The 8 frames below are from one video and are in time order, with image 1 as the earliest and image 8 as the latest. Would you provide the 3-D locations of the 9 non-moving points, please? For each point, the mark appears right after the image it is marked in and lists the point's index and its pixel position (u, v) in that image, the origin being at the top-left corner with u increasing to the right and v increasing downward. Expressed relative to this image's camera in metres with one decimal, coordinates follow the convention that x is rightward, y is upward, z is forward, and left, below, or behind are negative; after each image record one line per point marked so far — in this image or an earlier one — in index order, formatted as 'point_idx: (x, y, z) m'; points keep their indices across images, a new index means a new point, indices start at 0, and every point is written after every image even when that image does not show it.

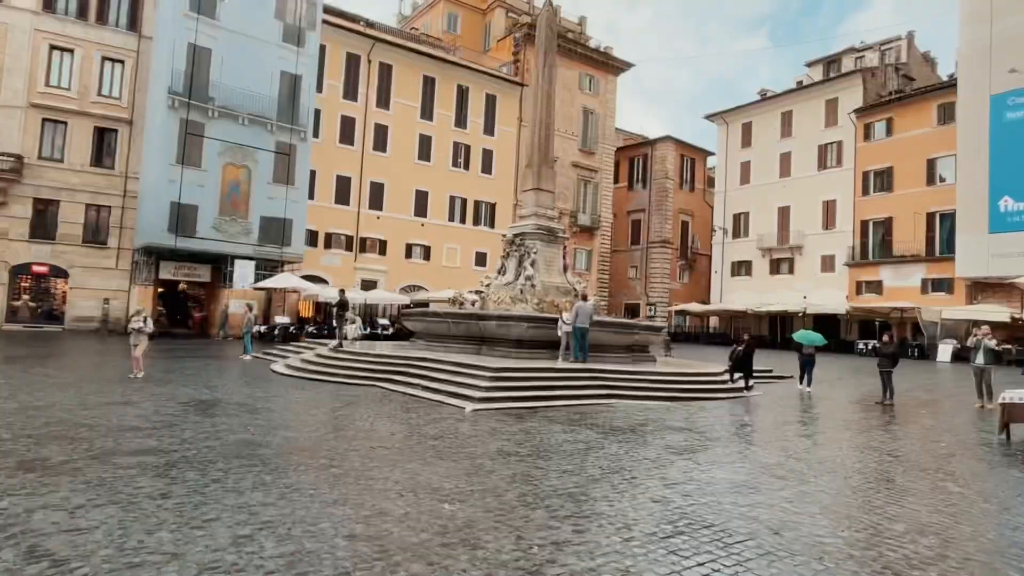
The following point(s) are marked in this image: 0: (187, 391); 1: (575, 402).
0: (-4.6, -1.5, +8.8) m
1: (+0.9, -1.7, +9.2) m
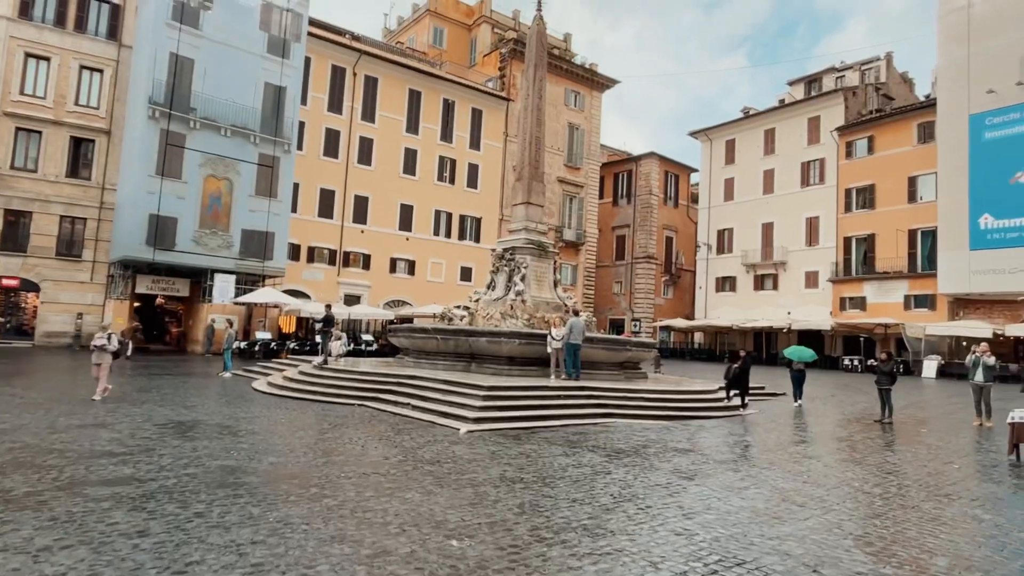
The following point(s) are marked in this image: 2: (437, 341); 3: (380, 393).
0: (-4.6, -1.7, +8.3) m
1: (+0.8, -1.9, +8.9) m
2: (-1.6, -1.1, +13.1) m
3: (-2.2, -1.8, +10.5) m
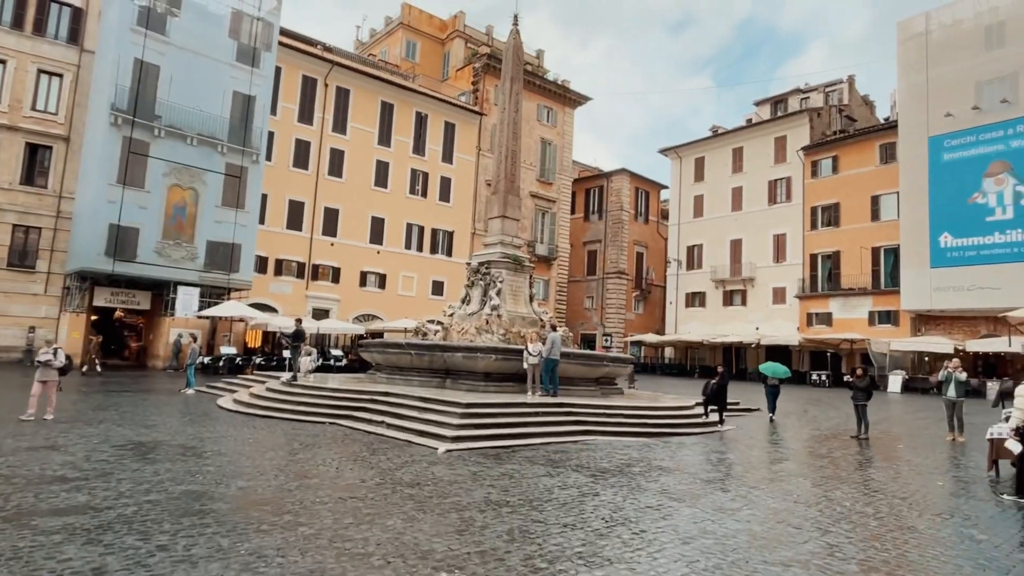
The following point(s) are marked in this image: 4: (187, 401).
0: (-4.9, -1.8, +7.9) m
1: (+0.5, -2.1, +8.7) m
2: (-2.1, -1.4, +12.8) m
3: (-2.6, -2.0, +10.1) m
4: (-6.7, -2.3, +12.9) m
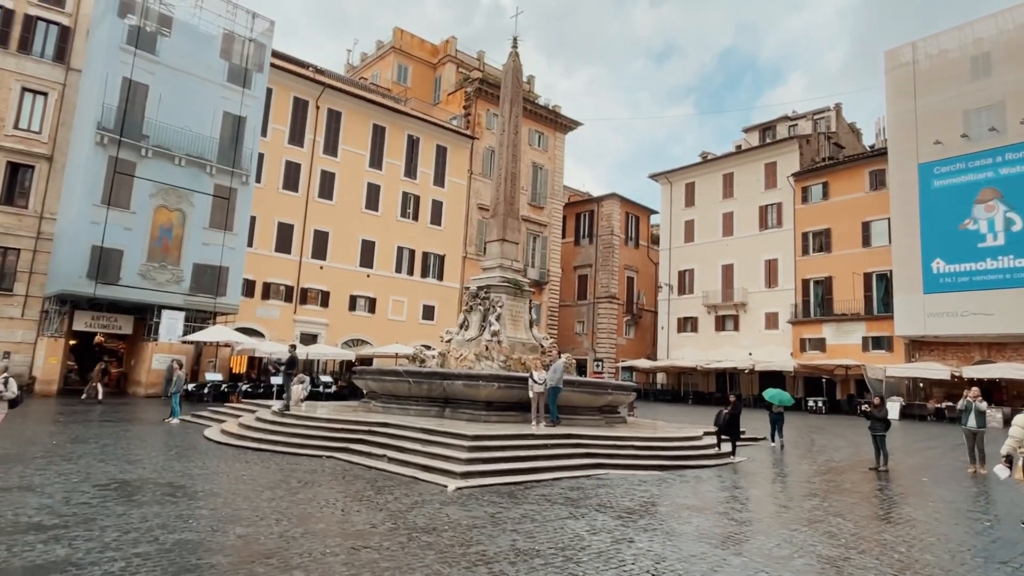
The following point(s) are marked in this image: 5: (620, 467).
0: (-4.8, -2.1, +7.3) m
1: (+0.7, -2.5, +8.3) m
2: (-2.0, -1.9, +12.3) m
3: (-2.5, -2.4, +9.6) m
4: (-6.7, -2.8, +12.2) m
5: (+1.6, -2.6, +9.2) m
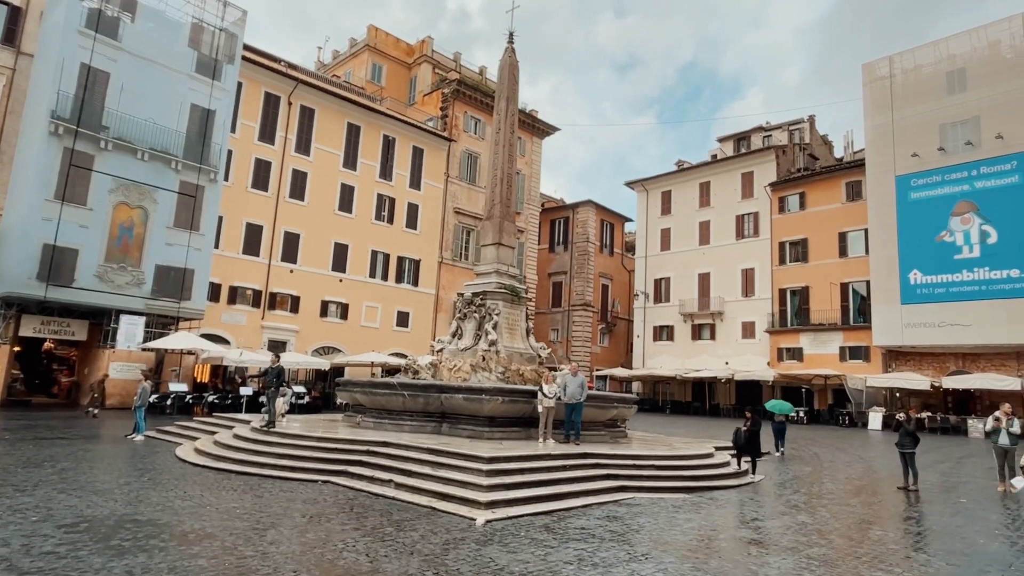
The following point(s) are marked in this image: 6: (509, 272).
0: (-4.4, -2.1, +6.2) m
1: (+0.9, -2.6, +7.5) m
2: (-2.0, -2.0, +11.4) m
3: (-2.3, -2.4, +8.6) m
4: (-6.6, -2.9, +11.0) m
5: (+1.8, -2.8, +8.5) m
6: (-0.1, +0.4, +13.9) m
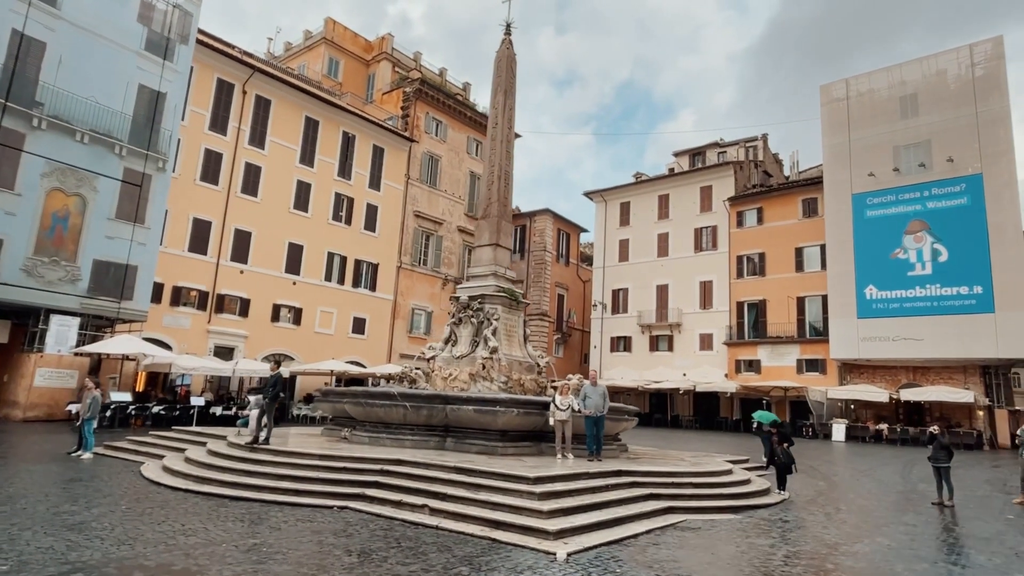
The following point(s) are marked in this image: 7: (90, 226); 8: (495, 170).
0: (-3.7, -2.0, +4.9) m
1: (+1.5, -2.6, +6.7) m
2: (-1.8, -2.0, +10.3) m
3: (-1.8, -2.4, +7.5) m
4: (-6.4, -2.8, +9.4) m
5: (+2.3, -2.8, +7.9) m
6: (-0.1, +0.3, +13.1) m
7: (-12.3, +1.8, +18.1) m
8: (-0.4, +2.5, +13.5) m
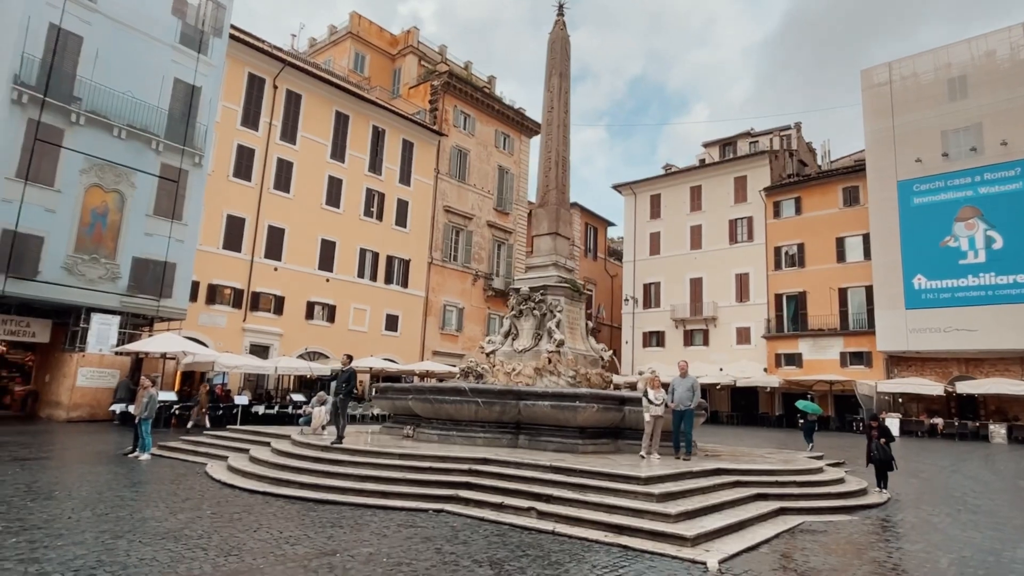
0: (-2.6, -1.9, +4.4) m
1: (+2.6, -2.4, +6.2) m
2: (-0.6, -1.9, +9.8) m
3: (-0.7, -2.3, +7.0) m
4: (-5.2, -2.7, +9.0) m
5: (+3.4, -2.6, +7.3) m
6: (+1.1, +0.5, +12.5) m
7: (-11.0, +1.9, +17.8) m
8: (+0.8, +2.7, +12.9) m
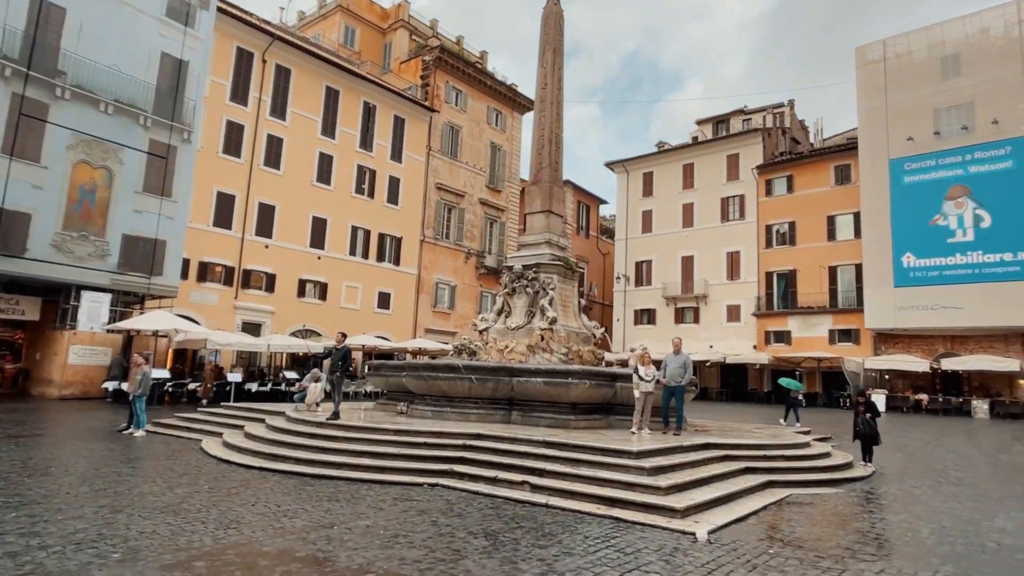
0: (-2.6, -1.7, +4.5) m
1: (+2.6, -2.2, +6.3) m
2: (-0.7, -1.5, +9.9) m
3: (-0.8, -2.0, +7.1) m
4: (-5.3, -2.3, +9.1) m
5: (+3.3, -2.3, +7.4) m
6: (+1.0, +0.9, +12.6) m
7: (-11.2, +2.5, +17.7) m
8: (+0.7, +3.2, +12.8) m
